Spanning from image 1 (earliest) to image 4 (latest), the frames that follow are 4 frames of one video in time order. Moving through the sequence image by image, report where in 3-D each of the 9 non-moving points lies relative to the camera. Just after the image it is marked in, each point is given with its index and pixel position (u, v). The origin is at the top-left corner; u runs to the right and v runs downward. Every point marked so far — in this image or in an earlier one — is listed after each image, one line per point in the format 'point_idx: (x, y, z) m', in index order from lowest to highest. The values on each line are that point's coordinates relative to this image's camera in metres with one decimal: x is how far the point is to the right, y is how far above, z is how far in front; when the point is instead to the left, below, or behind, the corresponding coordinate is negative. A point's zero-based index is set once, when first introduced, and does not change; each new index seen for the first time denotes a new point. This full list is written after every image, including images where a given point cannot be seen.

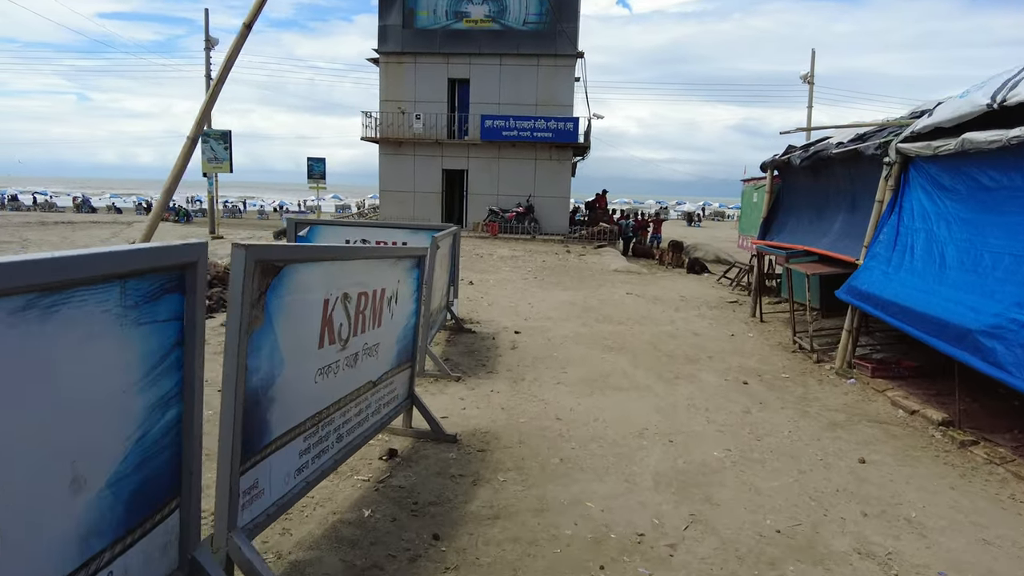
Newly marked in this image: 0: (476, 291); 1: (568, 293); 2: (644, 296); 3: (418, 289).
0: (-0.7, -0.1, +12.6) m
1: (+1.1, -0.1, +13.0) m
2: (+2.6, -0.2, +13.1) m
3: (-0.7, 0.0, +5.0) m
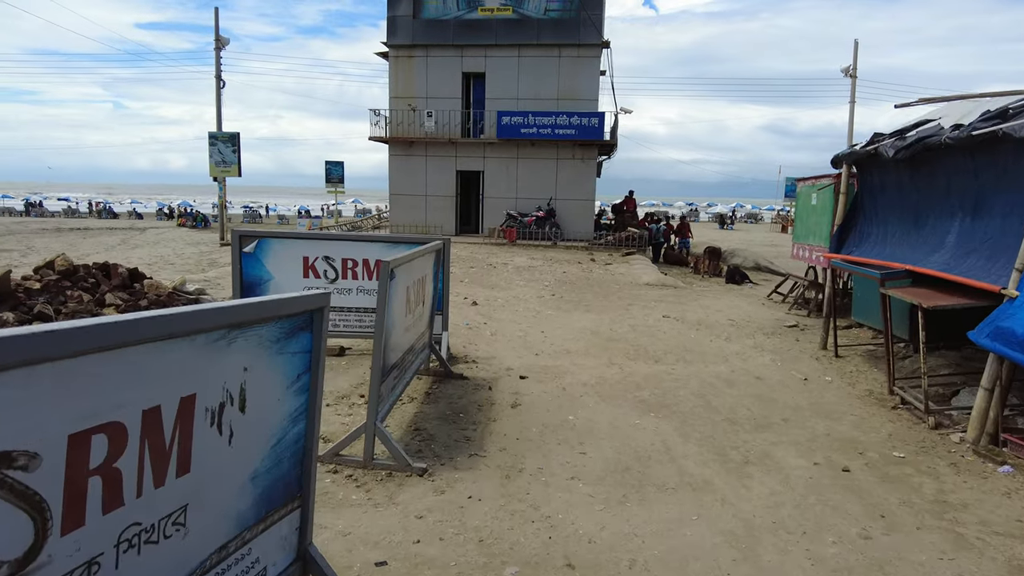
0: (-0.5, -0.4, +10.4) m
1: (+1.3, -0.5, +10.7) m
2: (+2.8, -0.5, +10.7) m
3: (-0.8, -0.3, +2.8) m
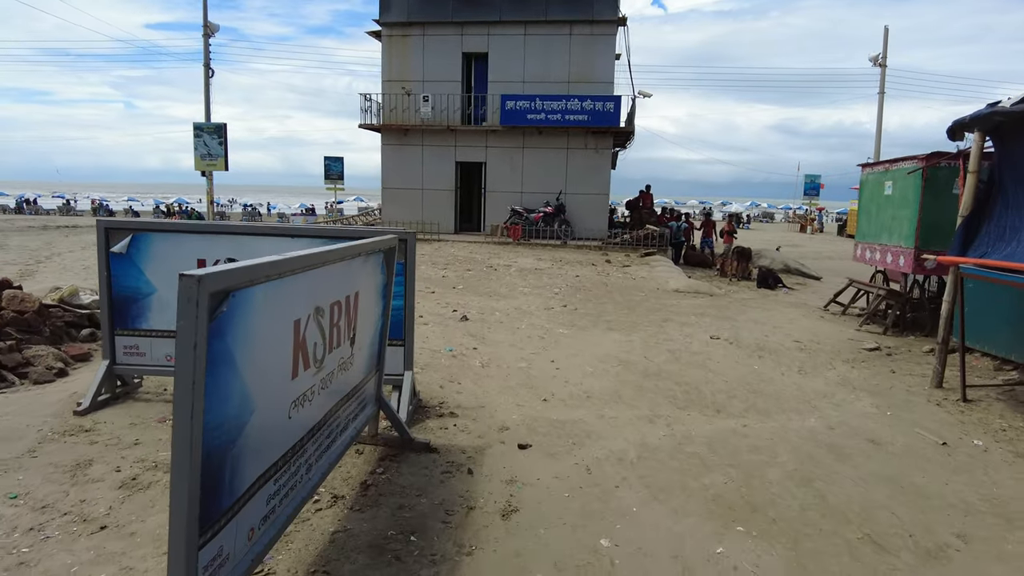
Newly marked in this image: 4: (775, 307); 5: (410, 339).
0: (-0.5, -0.6, +7.9) m
1: (+1.3, -0.6, +8.2) m
2: (+2.8, -0.7, +8.2) m
3: (-0.9, -0.5, +0.3) m
4: (+4.8, -0.3, +12.2) m
5: (-0.8, -0.4, +5.2) m
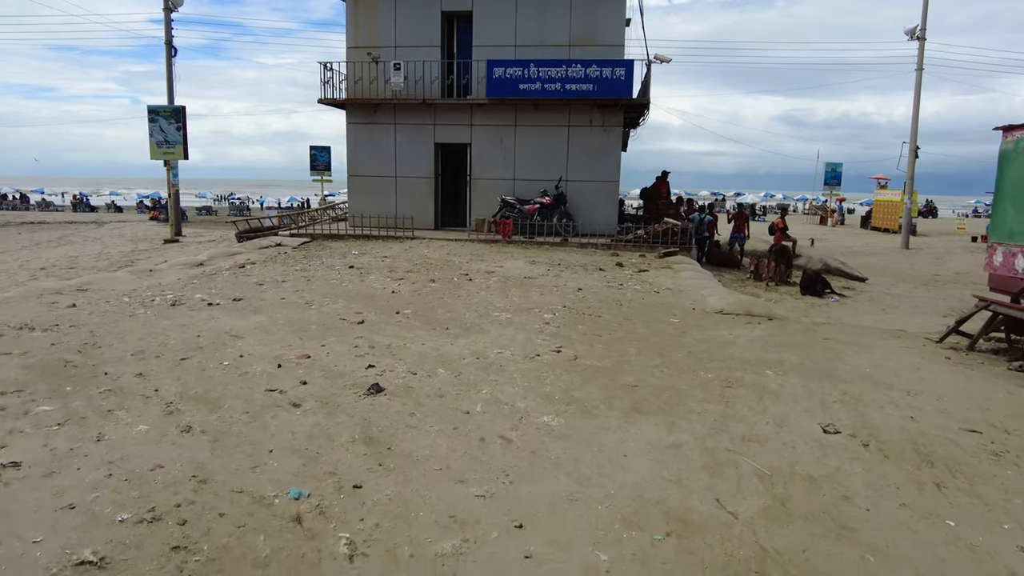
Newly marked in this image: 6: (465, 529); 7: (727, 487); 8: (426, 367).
0: (-0.9, -0.9, +4.0) m
1: (+0.9, -1.0, +4.3) m
2: (+2.4, -1.0, +4.3) m
3: (-1.4, -0.9, -3.6) m
4: (+4.4, -0.6, +8.2) m
5: (-1.2, -0.7, +1.4) m
6: (-0.2, -1.1, +3.2) m
7: (+1.2, -1.1, +3.7) m
8: (-0.7, -0.7, +5.7) m
